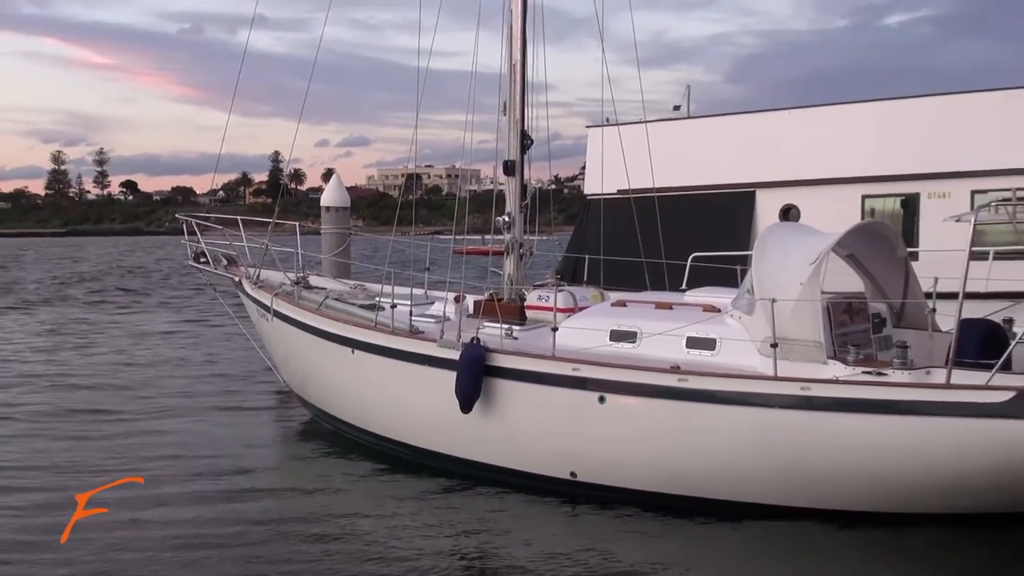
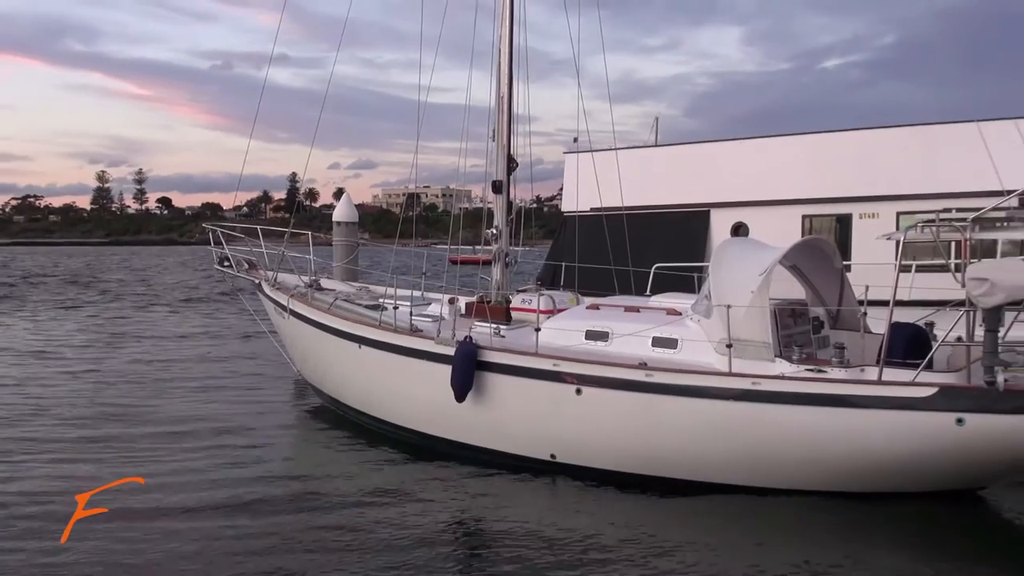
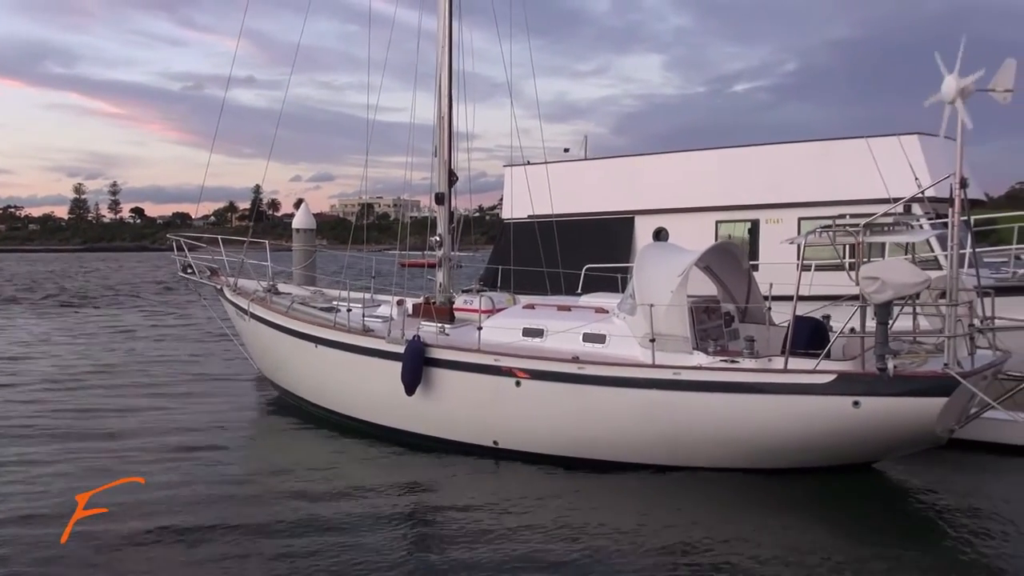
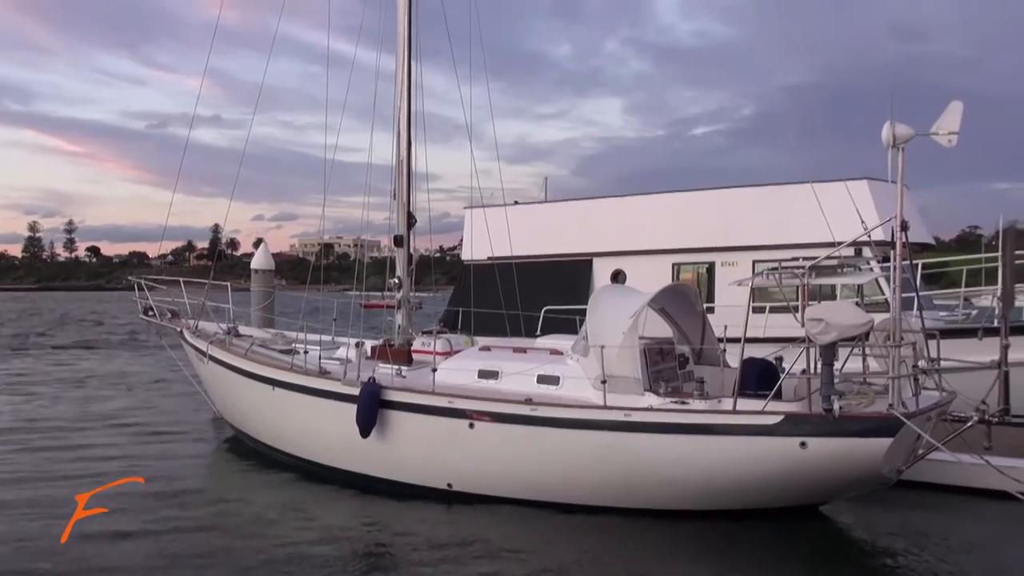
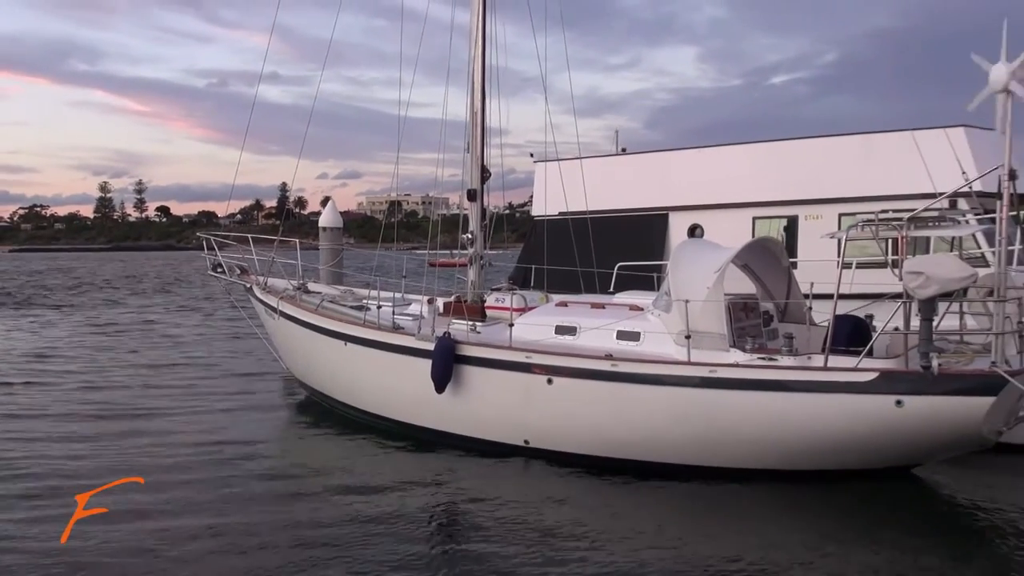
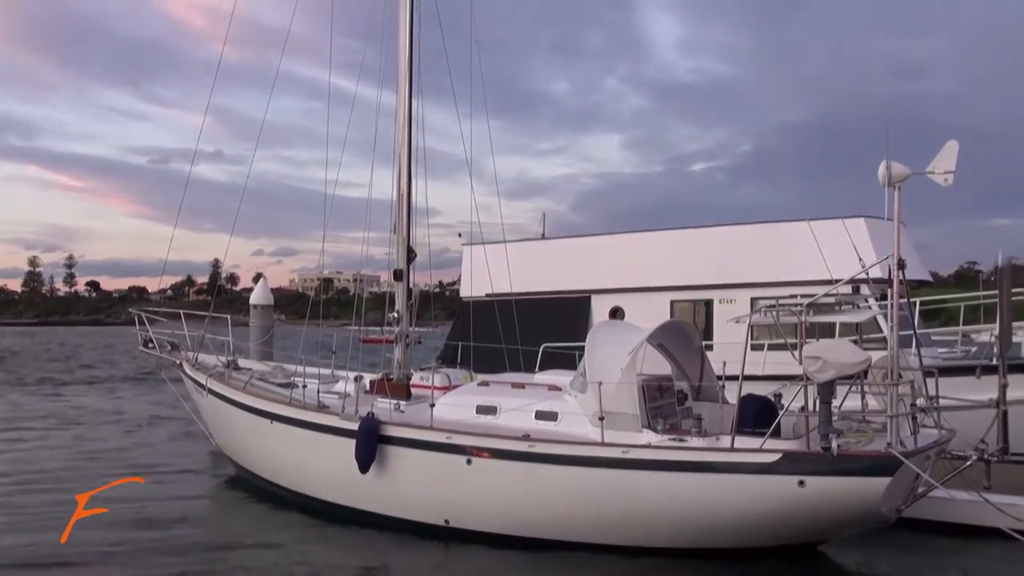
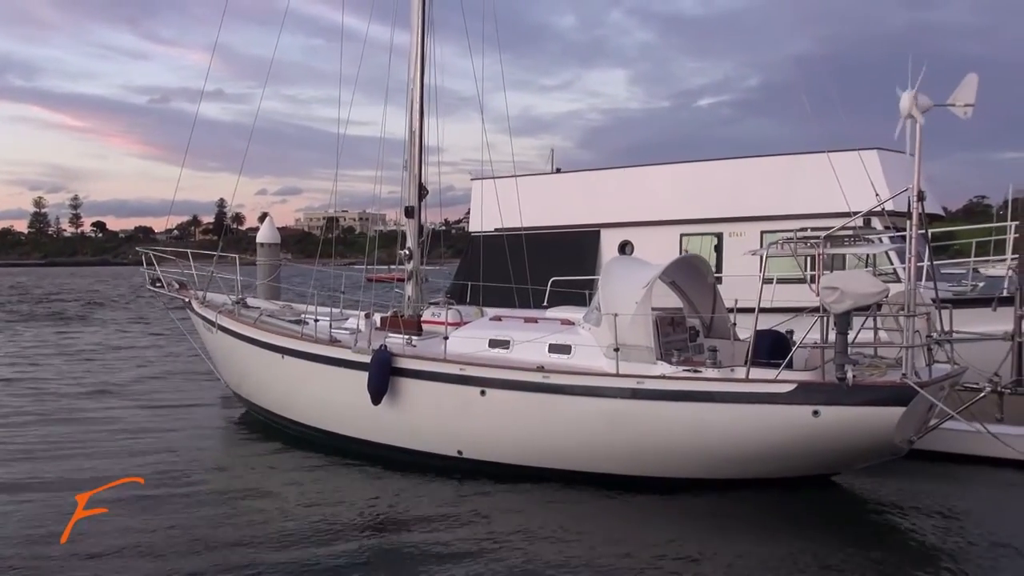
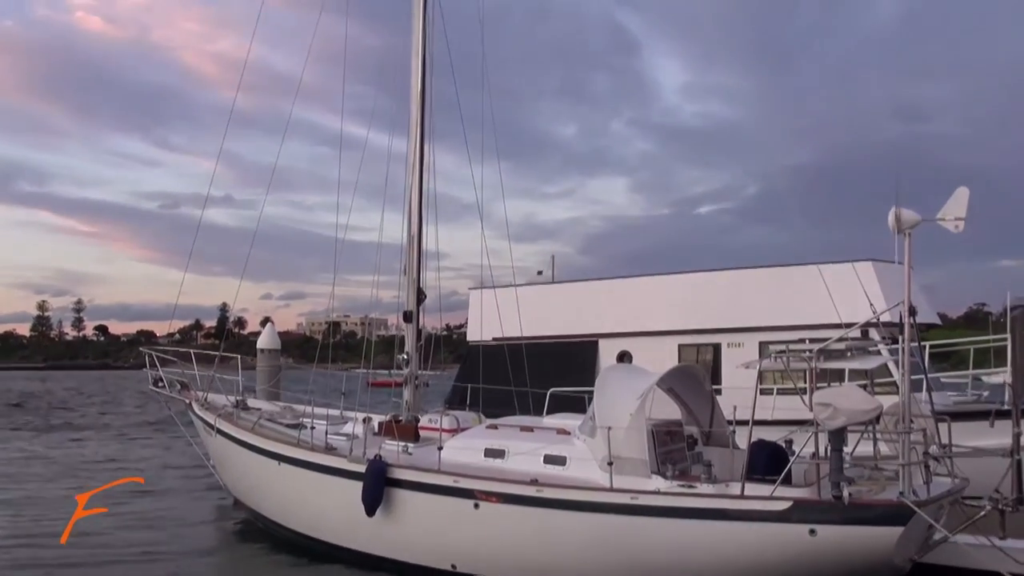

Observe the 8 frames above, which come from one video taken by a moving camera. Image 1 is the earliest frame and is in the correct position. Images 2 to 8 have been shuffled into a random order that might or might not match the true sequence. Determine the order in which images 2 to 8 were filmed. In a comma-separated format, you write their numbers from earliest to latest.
2, 5, 3, 7, 4, 6, 8
